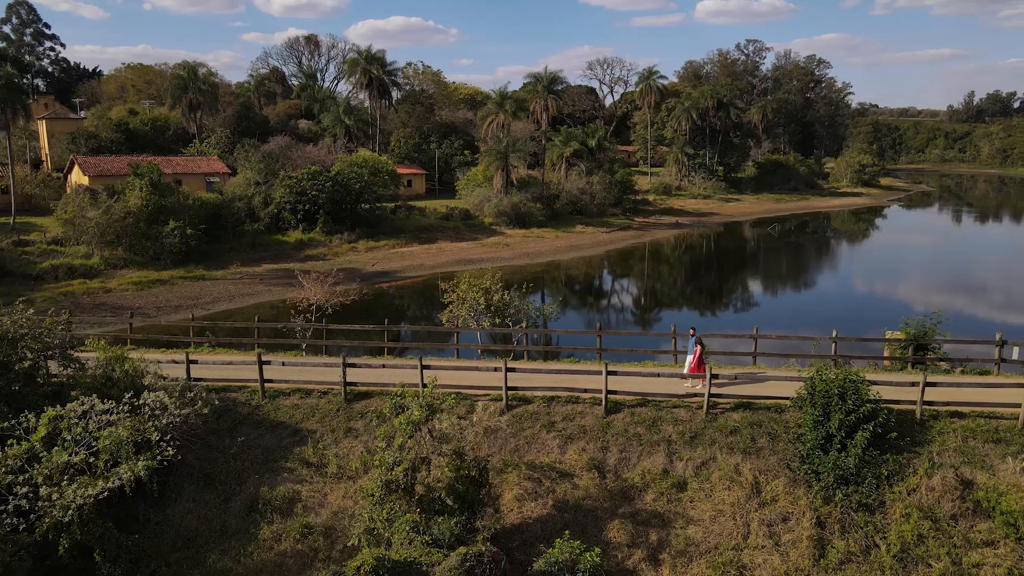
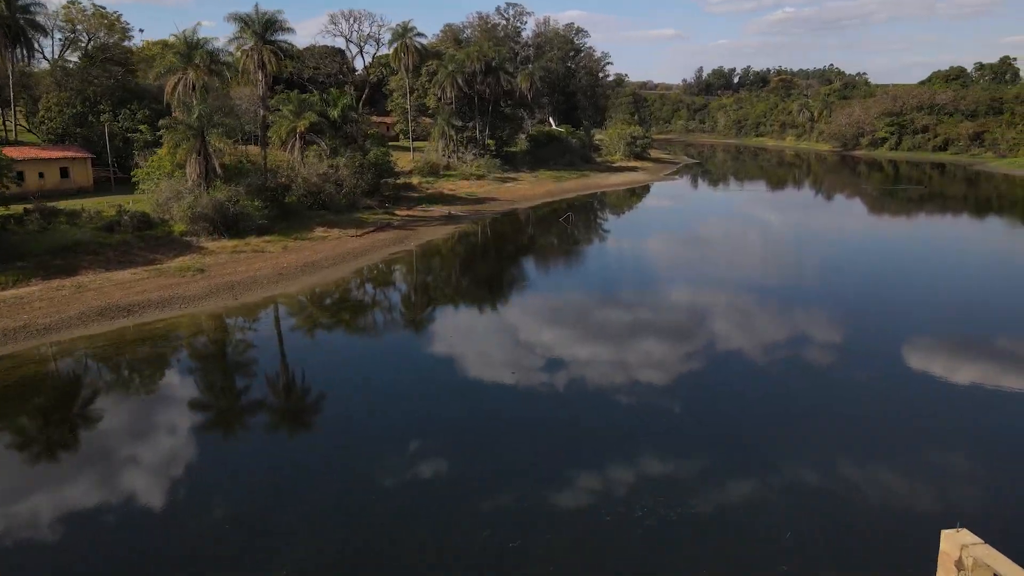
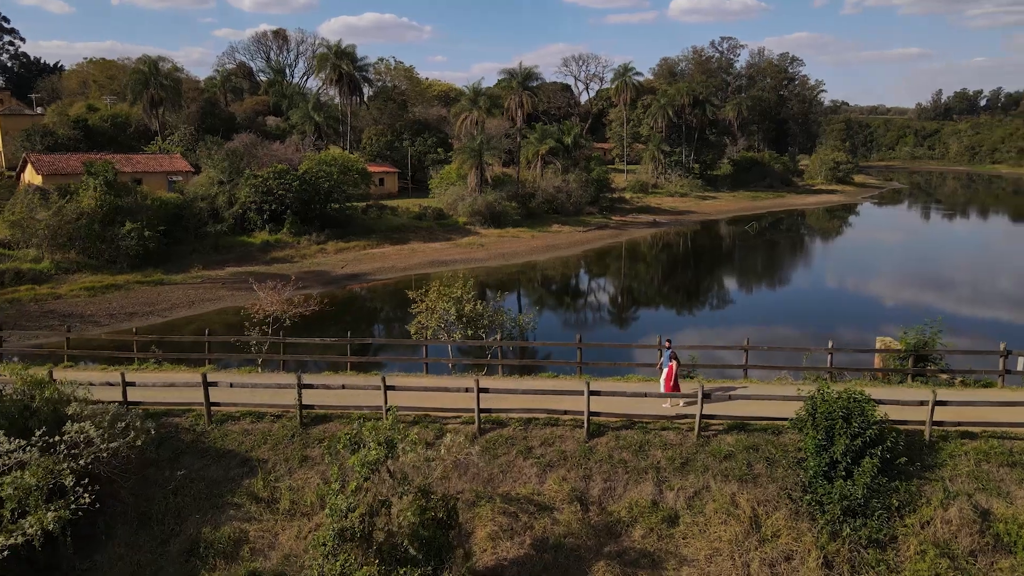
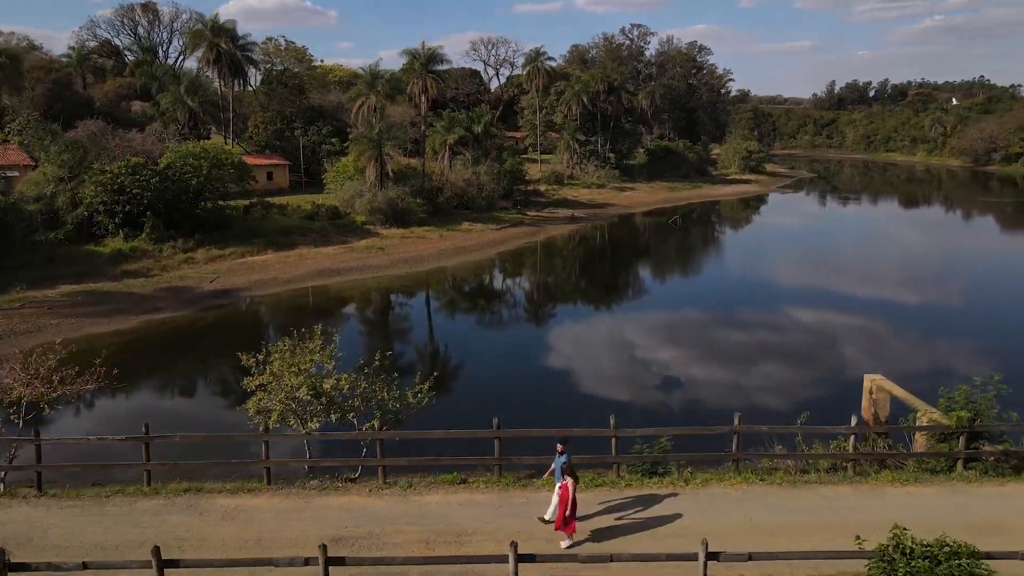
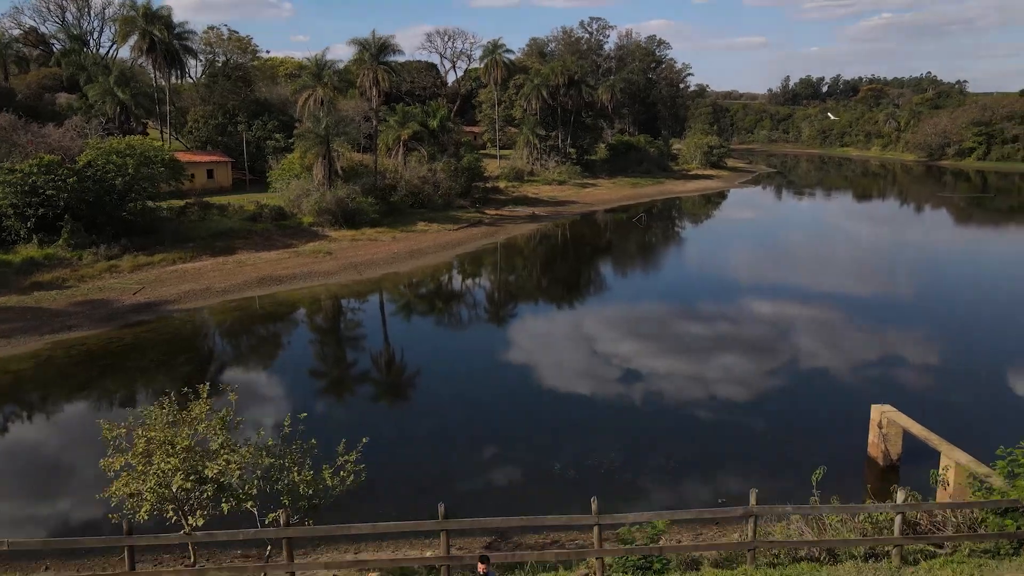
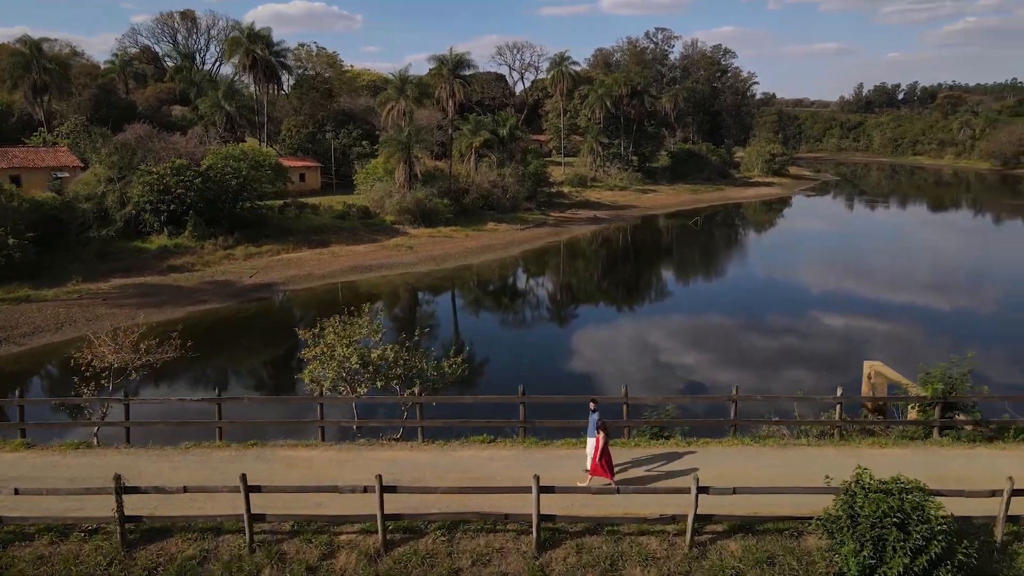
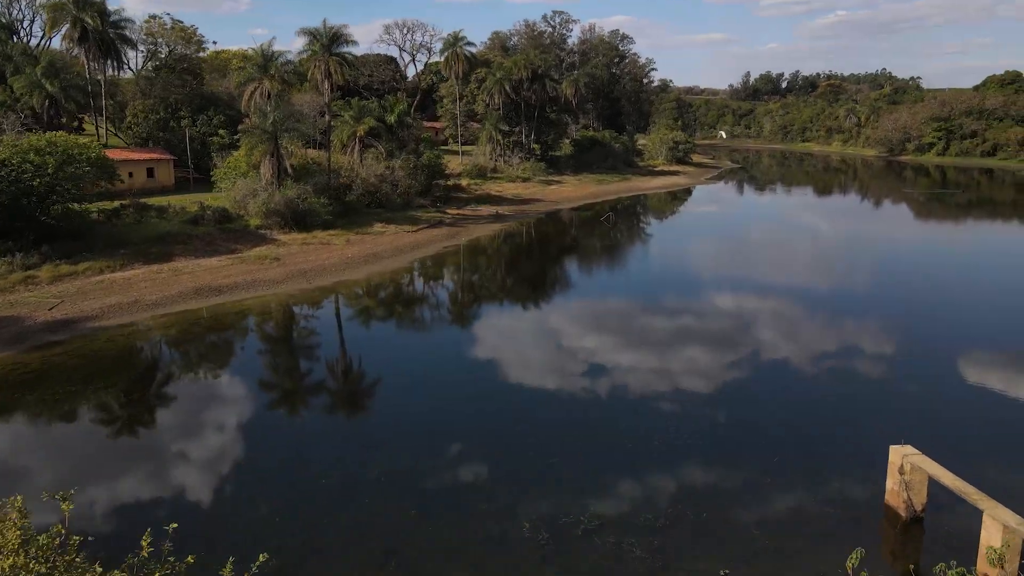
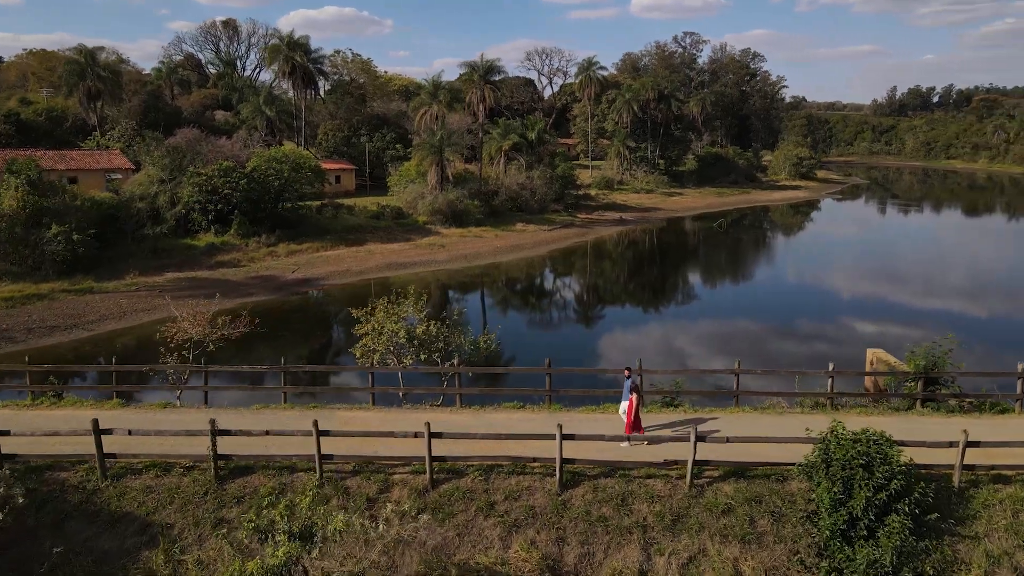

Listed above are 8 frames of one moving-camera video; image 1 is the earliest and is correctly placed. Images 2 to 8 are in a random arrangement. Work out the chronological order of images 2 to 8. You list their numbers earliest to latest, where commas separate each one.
3, 8, 6, 4, 5, 7, 2
